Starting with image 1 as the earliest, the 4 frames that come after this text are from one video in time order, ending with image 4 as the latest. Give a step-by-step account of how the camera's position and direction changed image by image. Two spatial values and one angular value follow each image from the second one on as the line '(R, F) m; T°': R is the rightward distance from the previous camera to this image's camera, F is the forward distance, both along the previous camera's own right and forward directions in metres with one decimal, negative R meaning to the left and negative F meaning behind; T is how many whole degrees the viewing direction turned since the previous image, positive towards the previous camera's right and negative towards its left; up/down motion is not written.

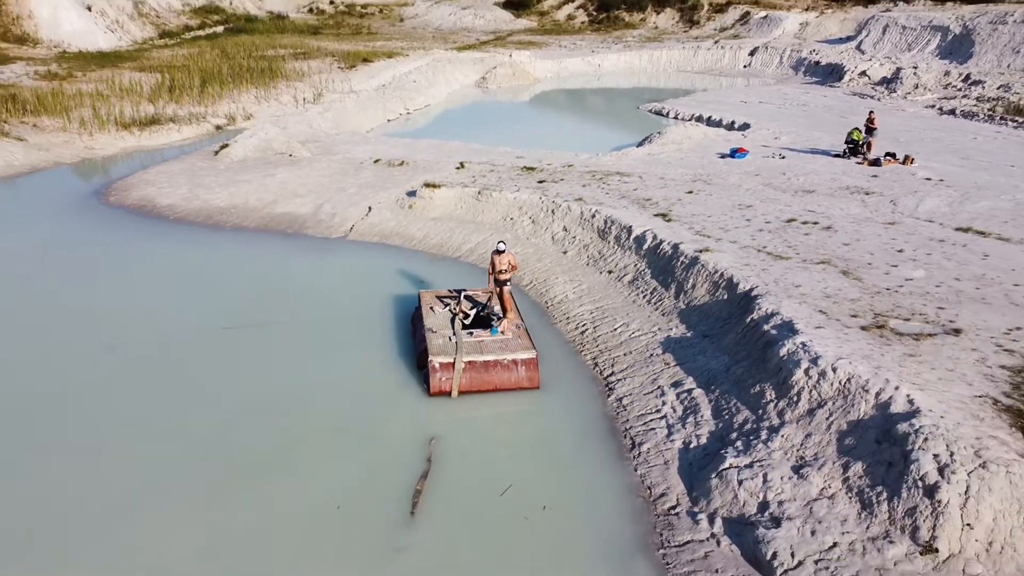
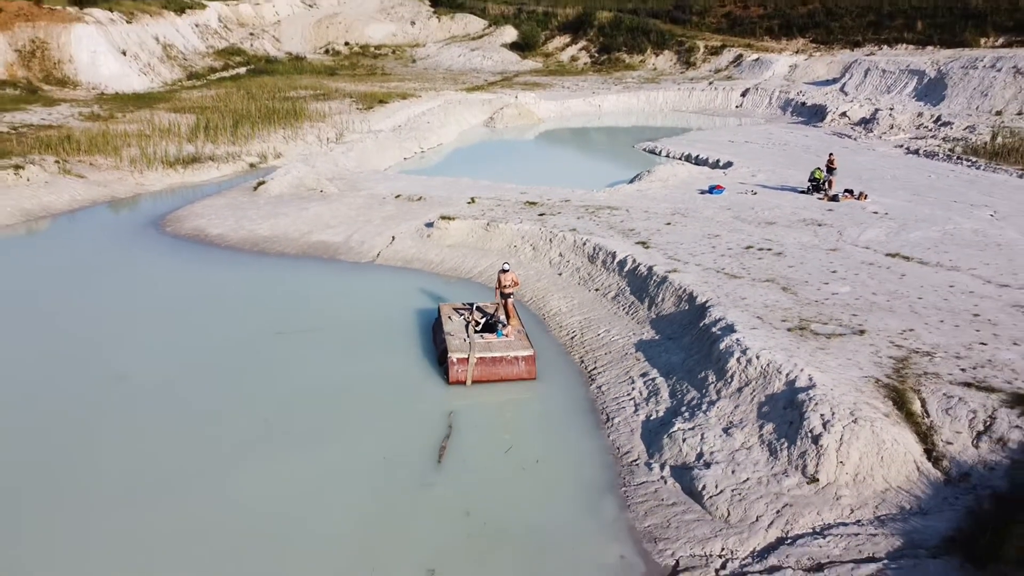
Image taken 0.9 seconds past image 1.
(+0.1, -1.9) m; 0°
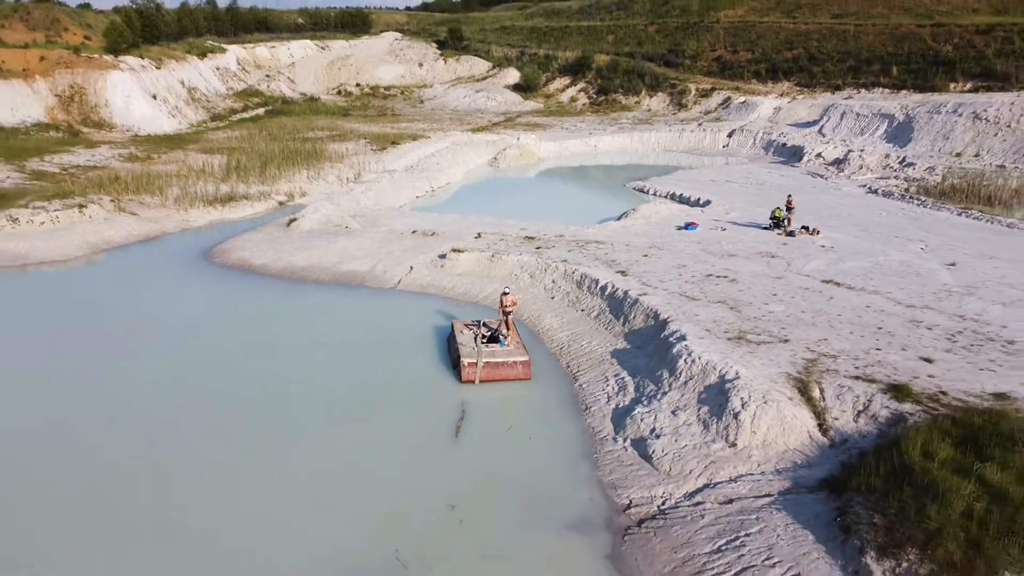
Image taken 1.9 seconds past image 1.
(+0.1, -2.4) m; 0°
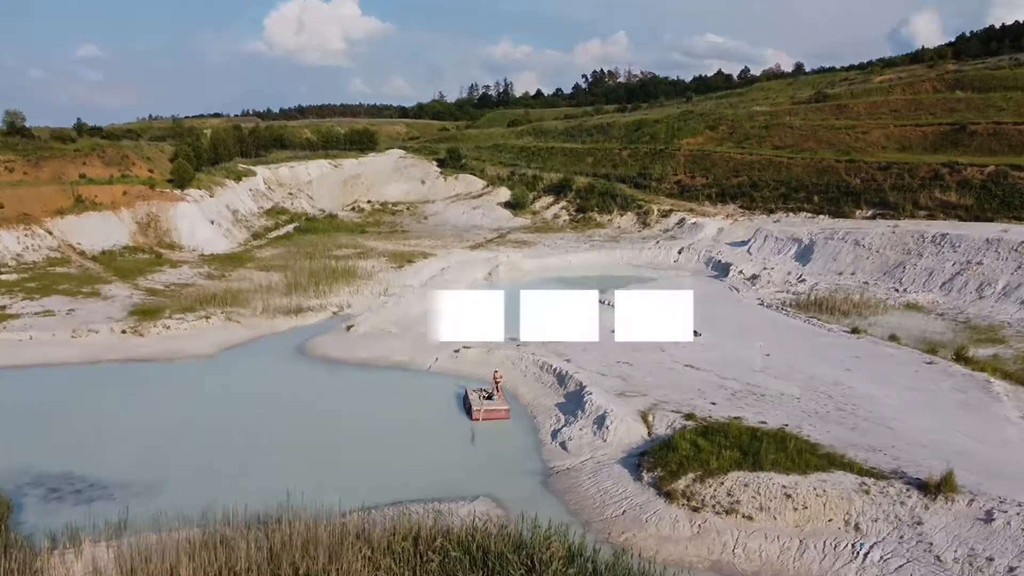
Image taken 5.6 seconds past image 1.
(+0.4, -10.3) m; -1°
